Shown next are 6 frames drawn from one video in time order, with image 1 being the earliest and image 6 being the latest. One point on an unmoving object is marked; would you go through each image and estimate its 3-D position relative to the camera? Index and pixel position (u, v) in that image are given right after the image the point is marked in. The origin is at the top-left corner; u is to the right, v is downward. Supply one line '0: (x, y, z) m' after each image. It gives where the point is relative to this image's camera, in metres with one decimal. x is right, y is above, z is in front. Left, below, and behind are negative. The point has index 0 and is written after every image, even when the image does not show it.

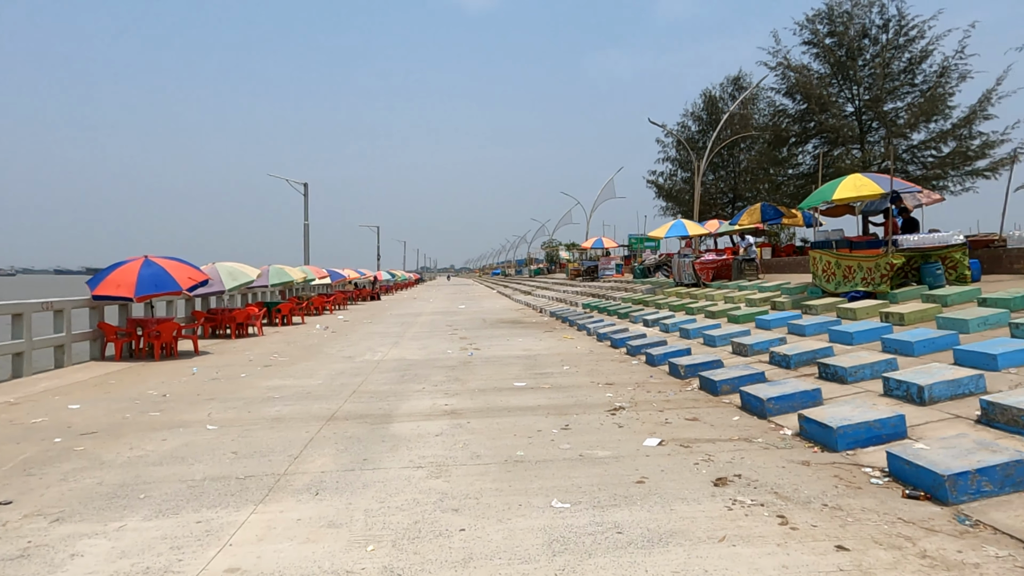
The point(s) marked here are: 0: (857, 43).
0: (+10.2, +7.2, +19.5) m
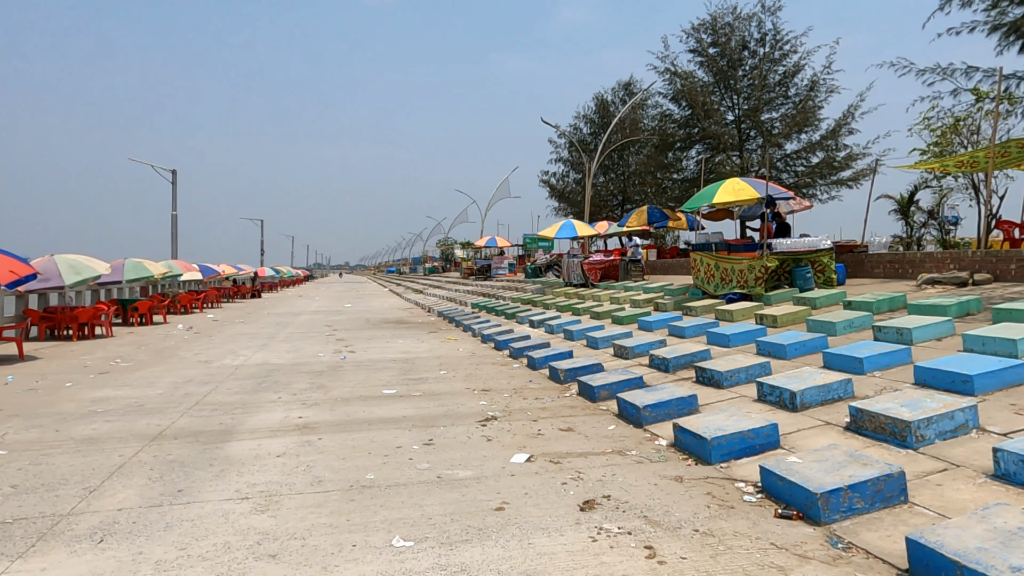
0: (+6.9, +7.2, +20.2) m
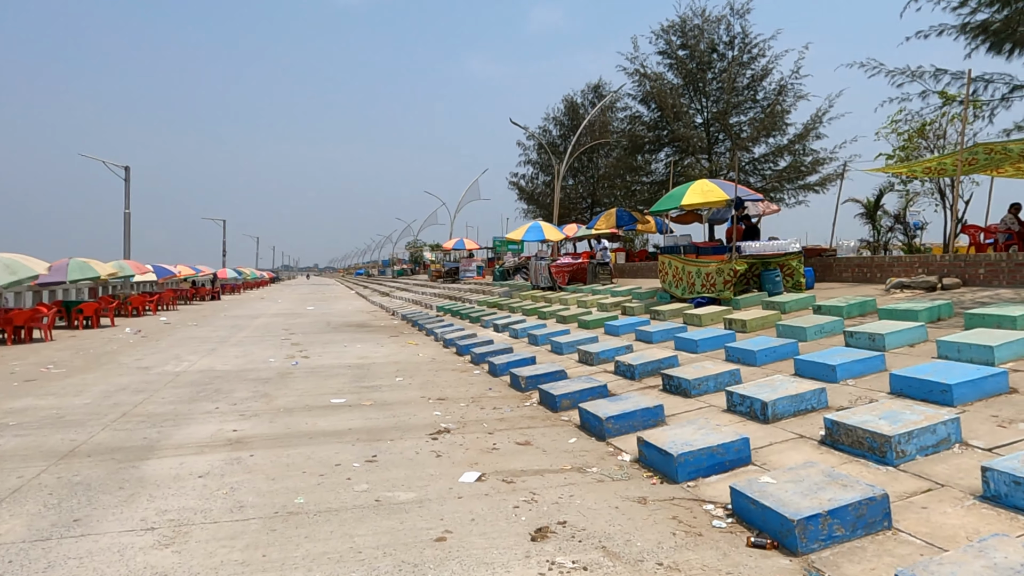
0: (+5.9, +7.1, +20.2) m
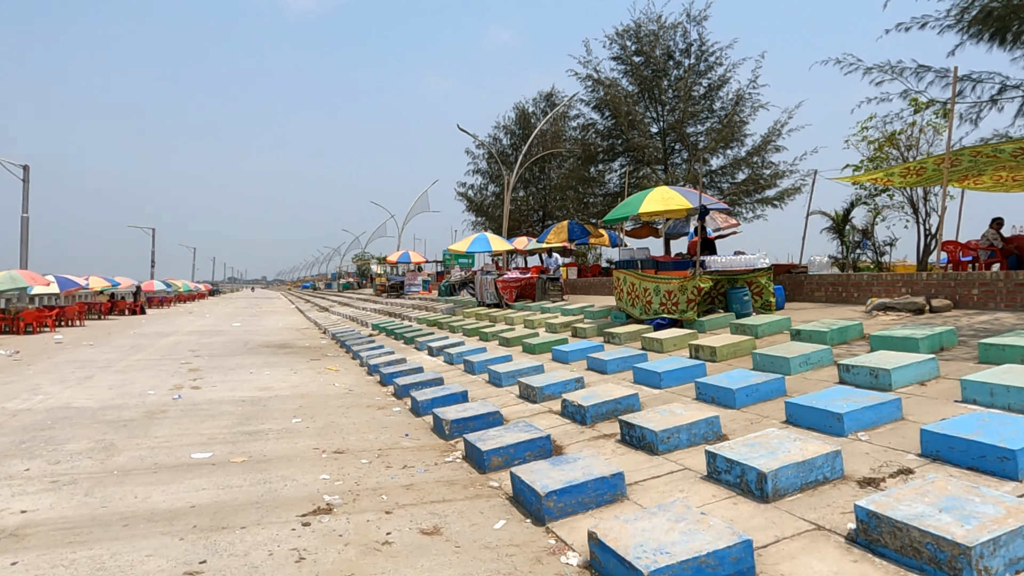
0: (+4.4, +6.5, +19.3) m
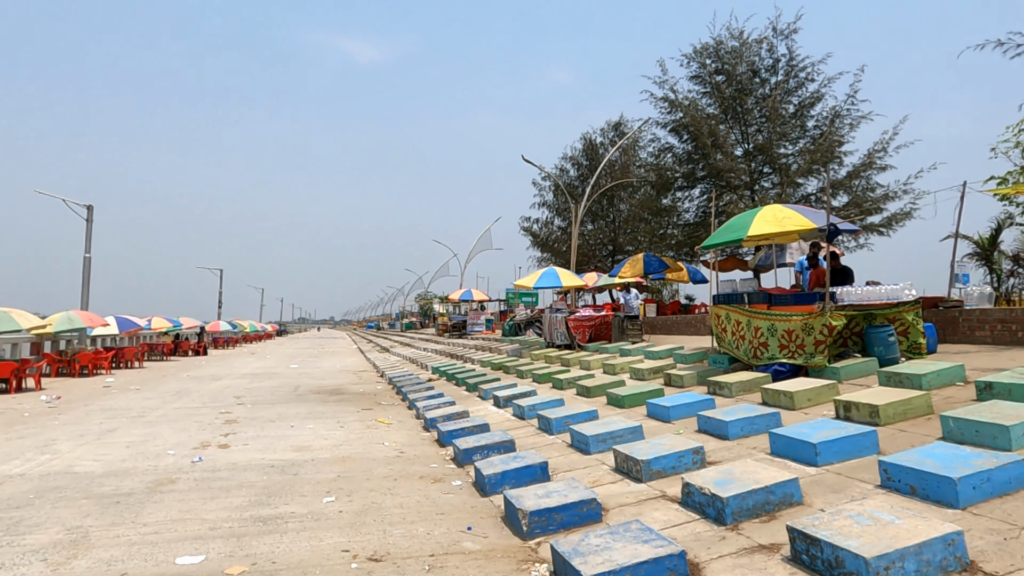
0: (+6.2, +5.5, +17.6) m
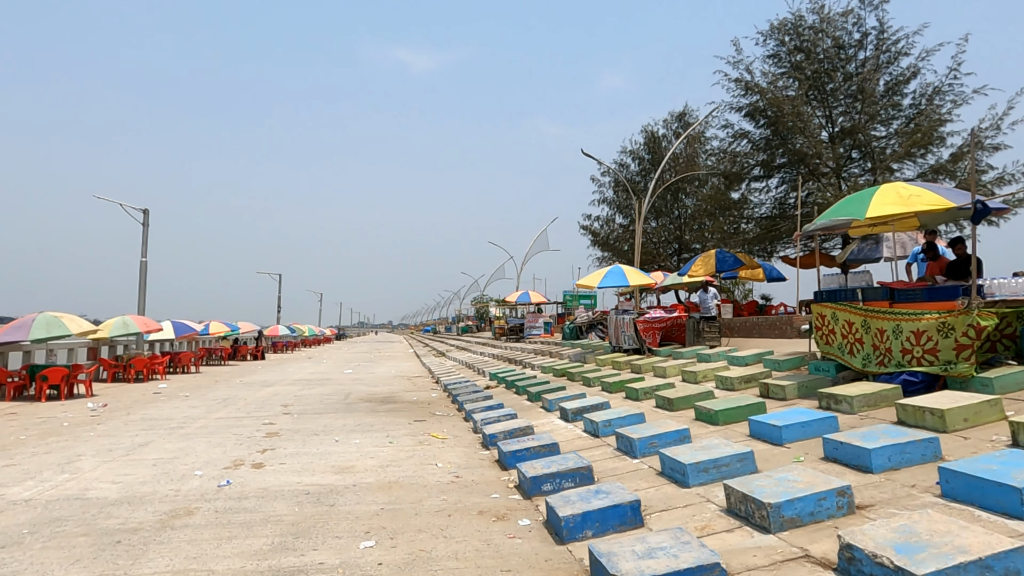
0: (+7.7, +5.6, +16.0) m
